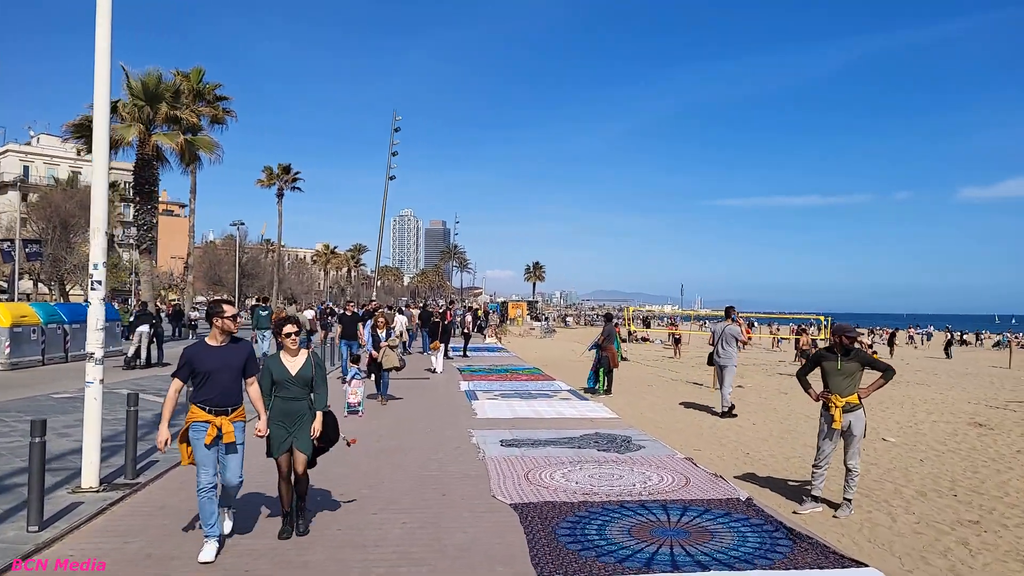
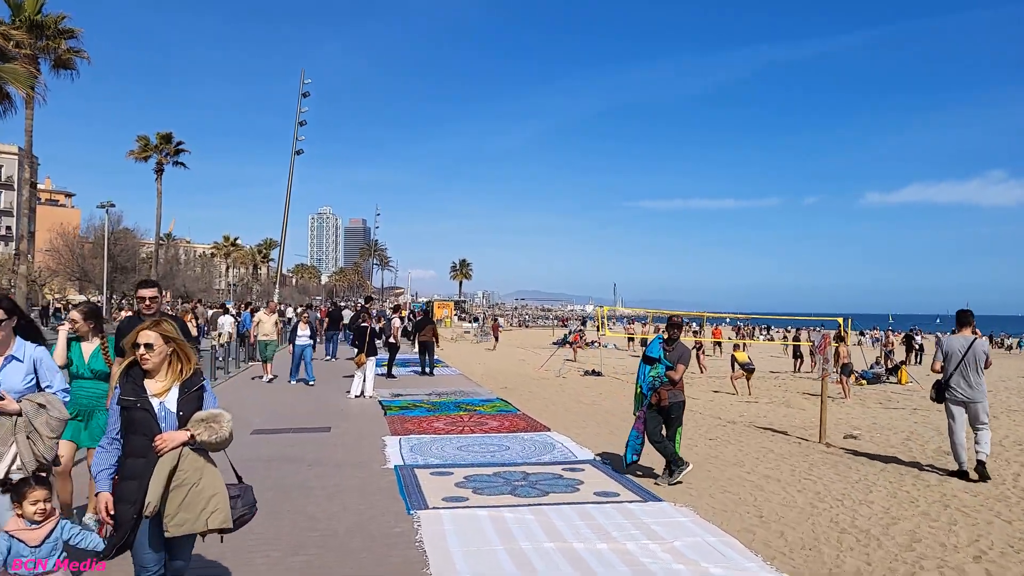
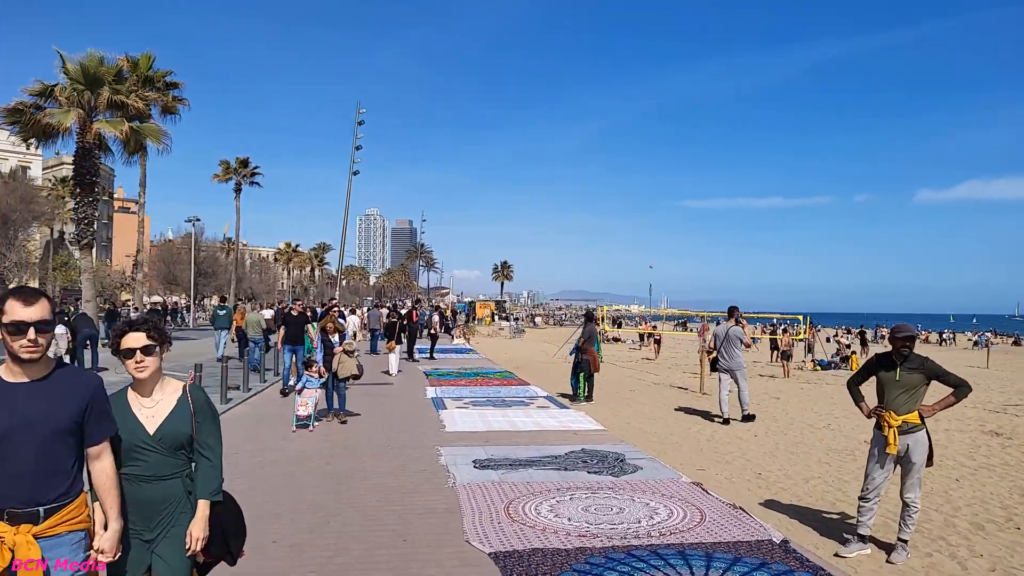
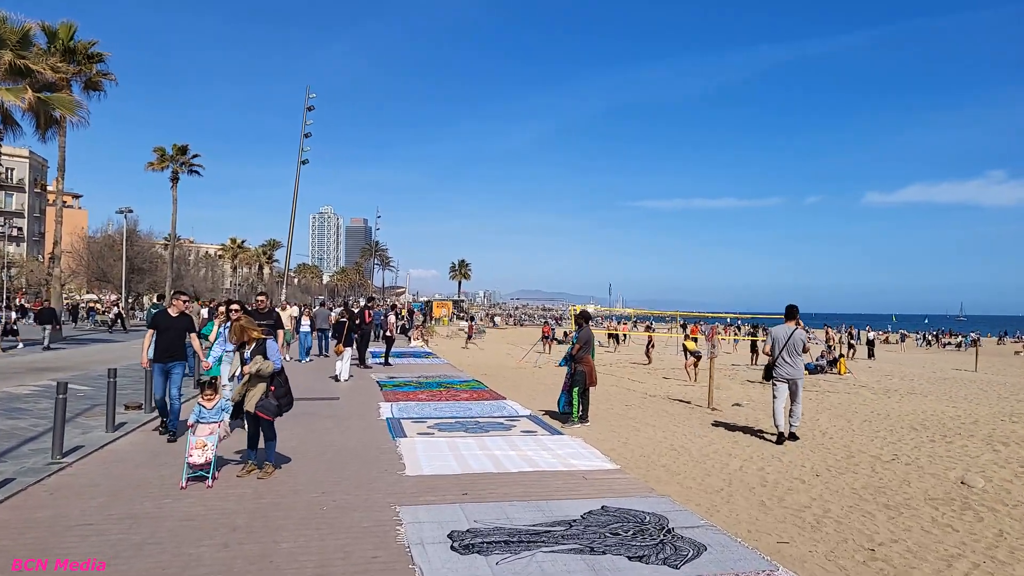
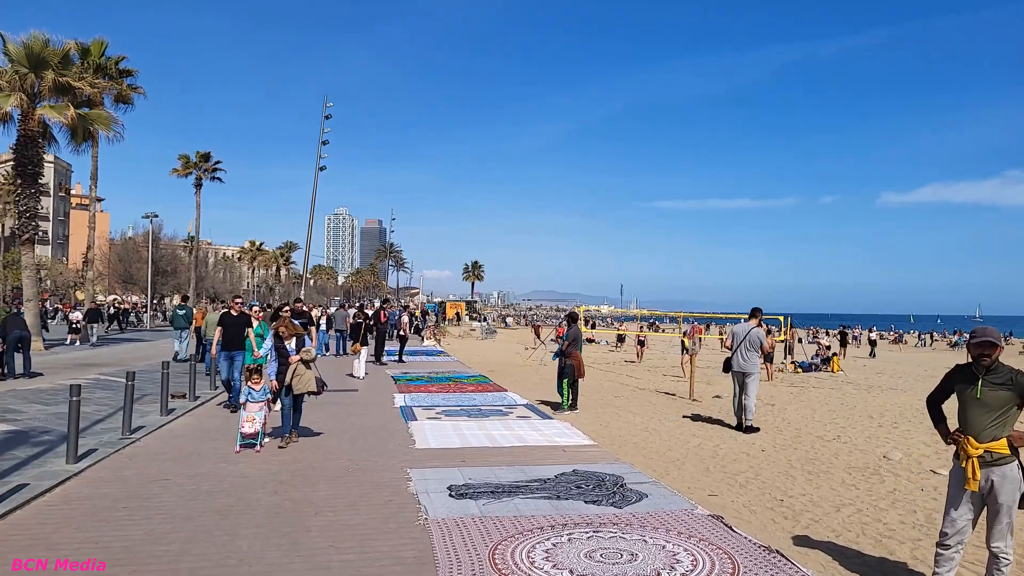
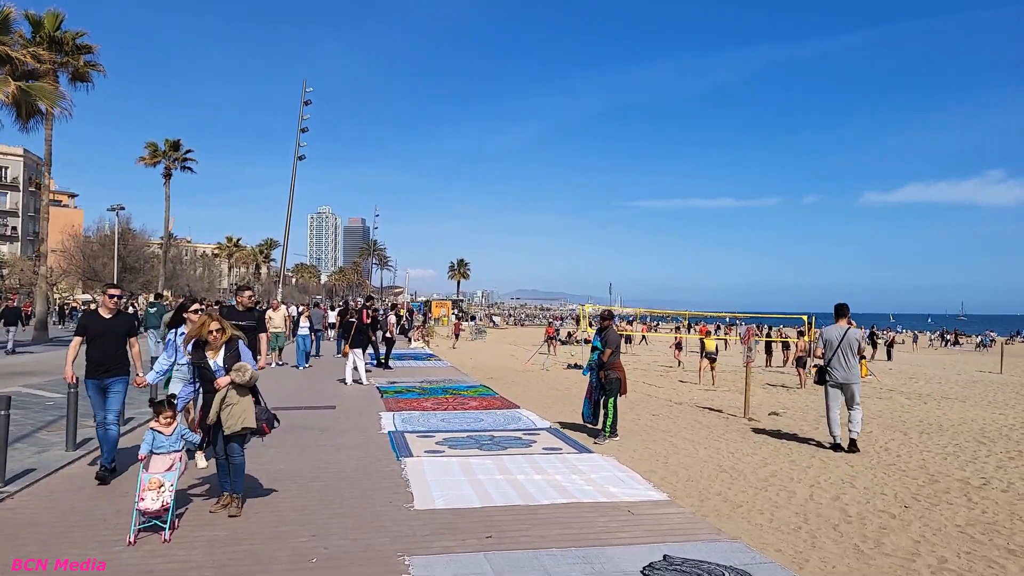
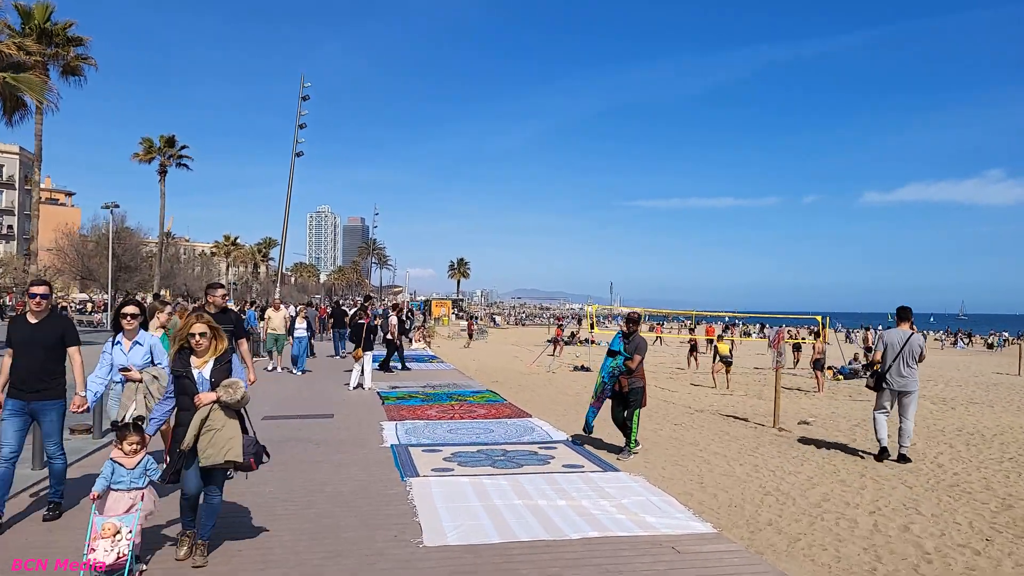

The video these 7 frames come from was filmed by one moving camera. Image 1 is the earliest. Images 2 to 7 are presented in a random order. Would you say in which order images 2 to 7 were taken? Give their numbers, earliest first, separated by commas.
3, 5, 4, 6, 7, 2
